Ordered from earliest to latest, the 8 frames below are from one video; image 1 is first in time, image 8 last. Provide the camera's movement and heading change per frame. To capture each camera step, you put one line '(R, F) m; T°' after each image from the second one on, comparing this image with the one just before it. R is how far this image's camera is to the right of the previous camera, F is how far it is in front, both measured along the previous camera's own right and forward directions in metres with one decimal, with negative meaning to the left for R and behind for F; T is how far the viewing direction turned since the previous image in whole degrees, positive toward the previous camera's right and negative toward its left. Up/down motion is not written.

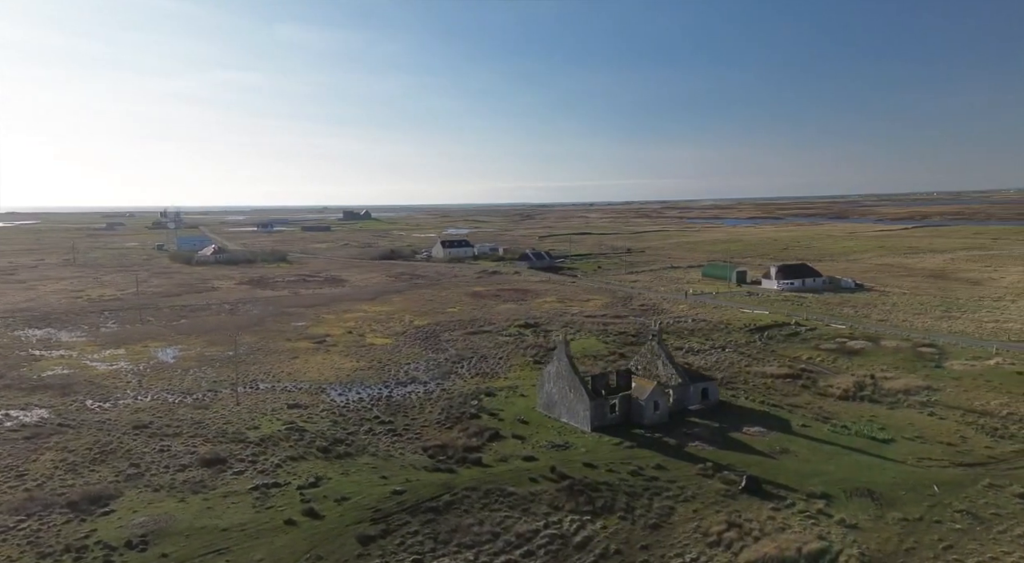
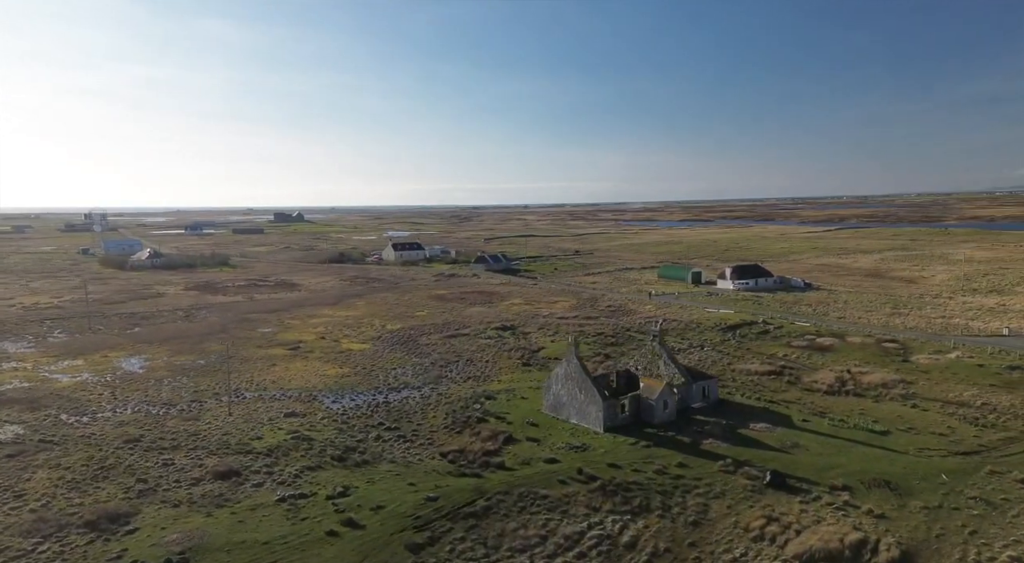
(-2.1, +0.2) m; +4°
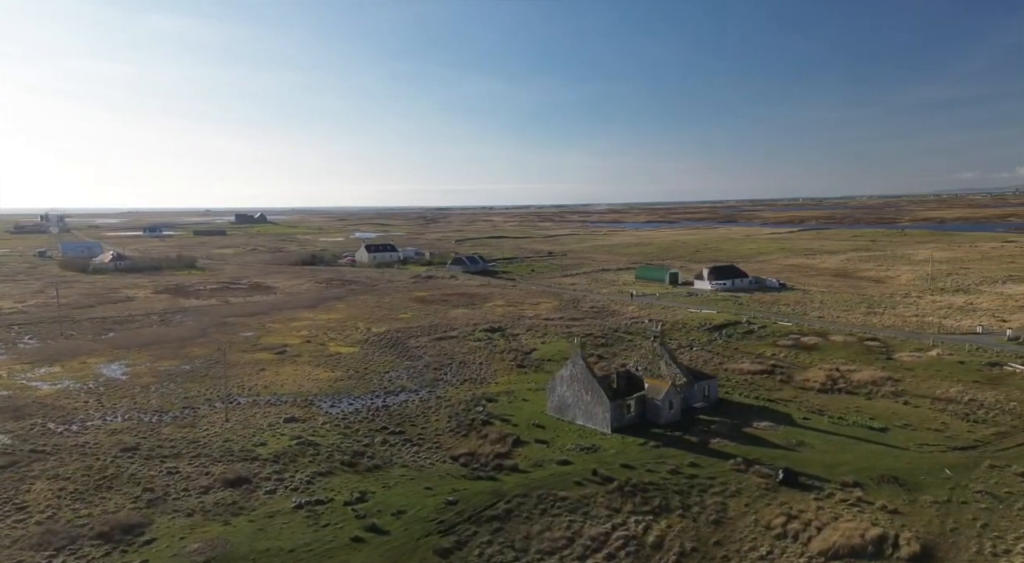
(-1.1, +0.1) m; +2°
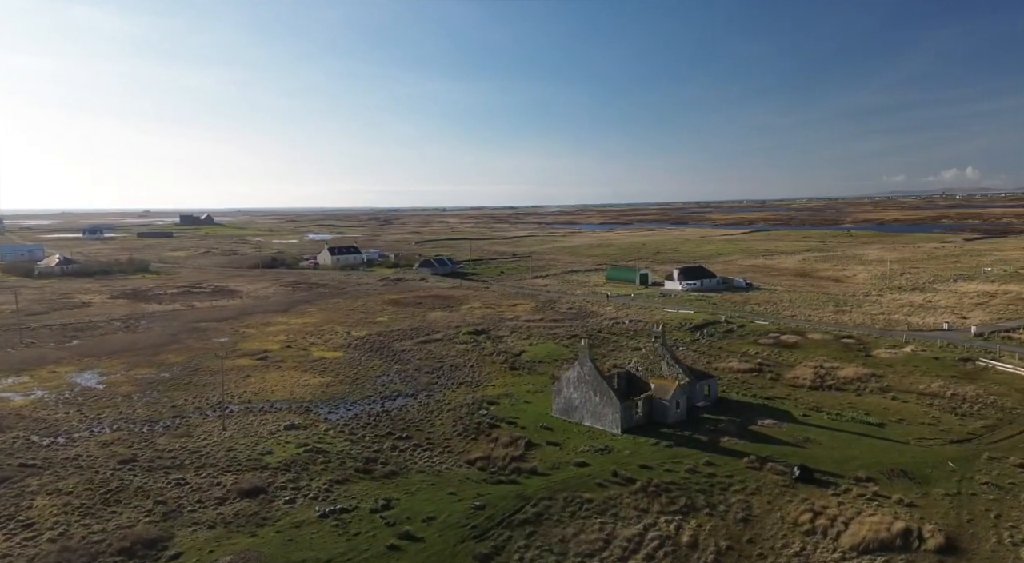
(-1.6, +0.1) m; +3°
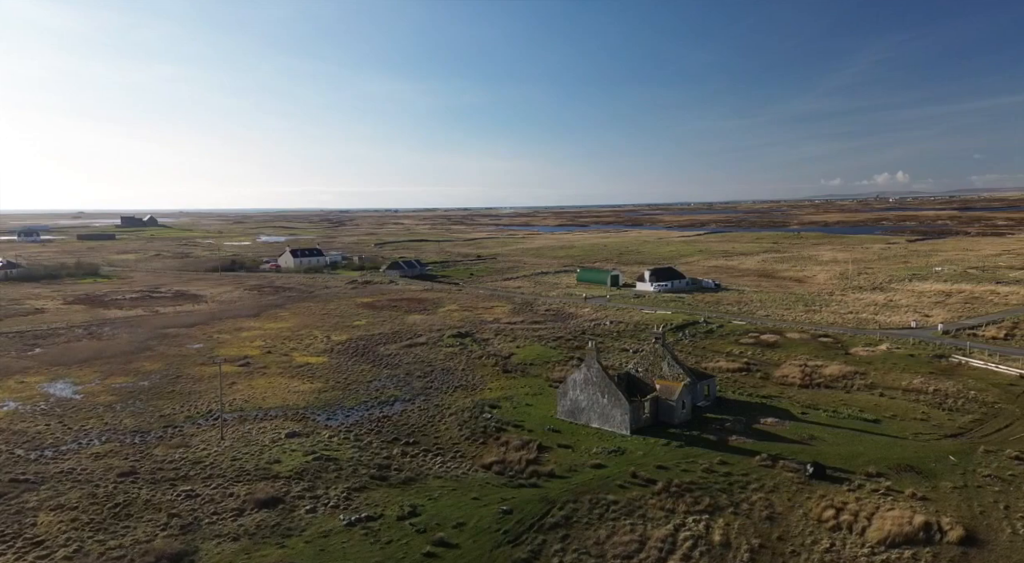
(-1.5, +0.1) m; +3°
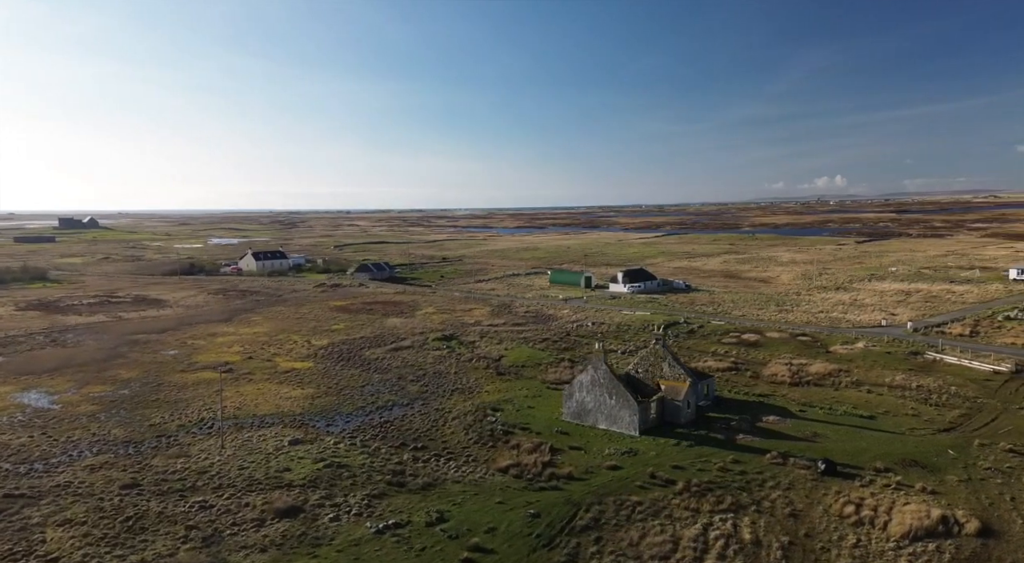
(-1.5, +0.1) m; +3°
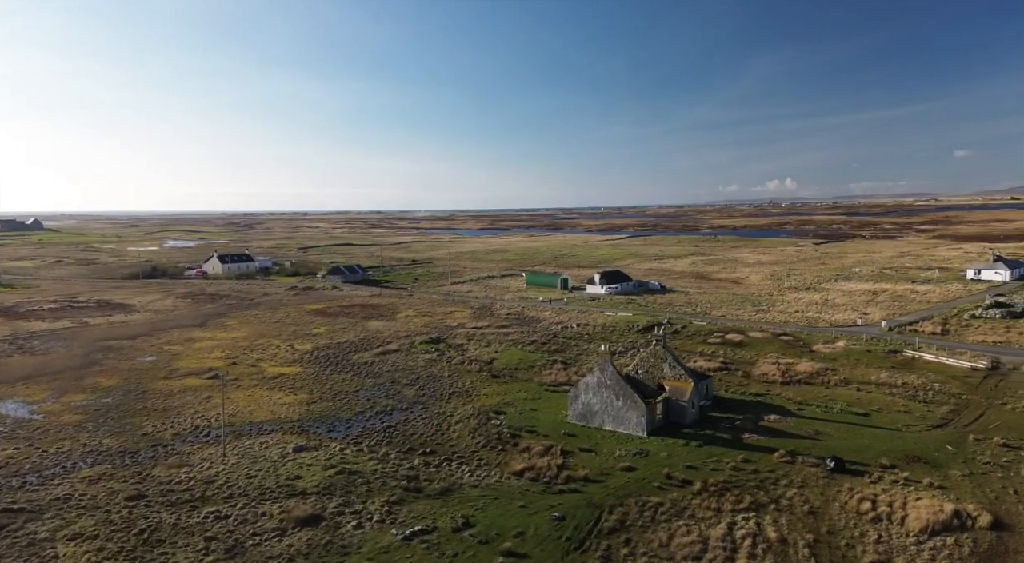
(-1.3, 0.0) m; +3°
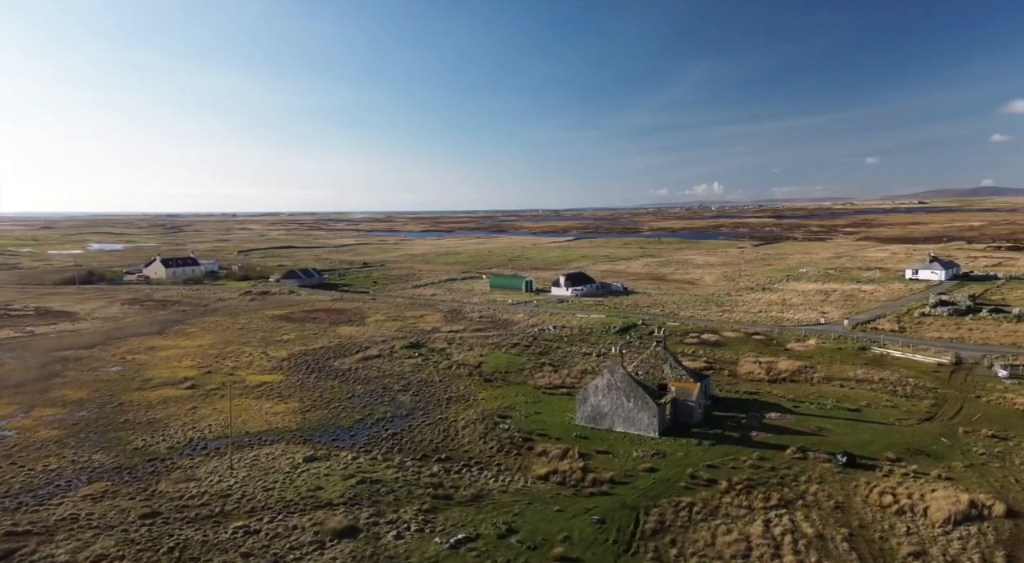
(-2.1, 0.0) m; +4°
